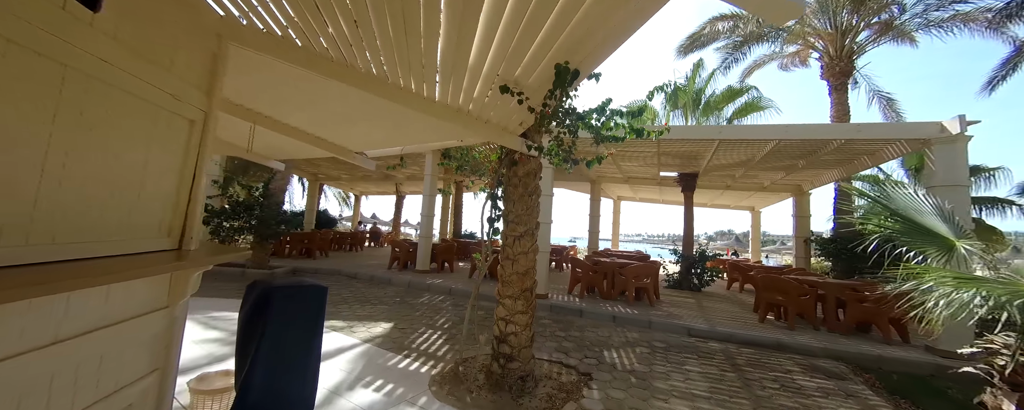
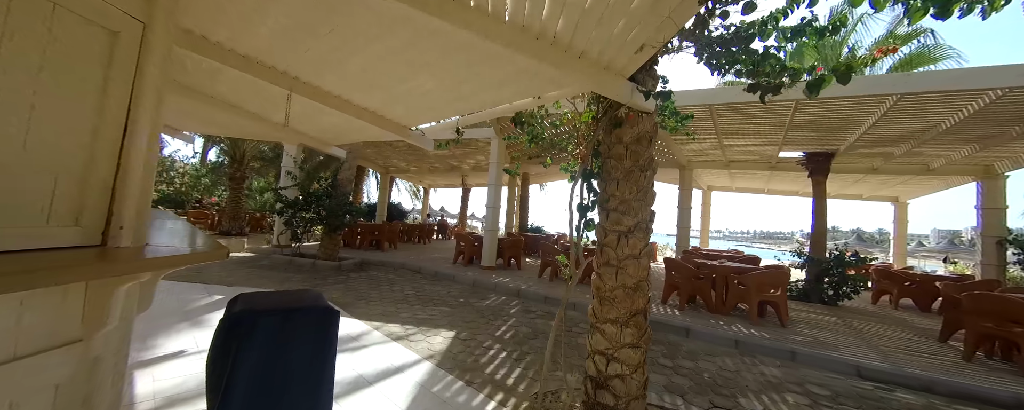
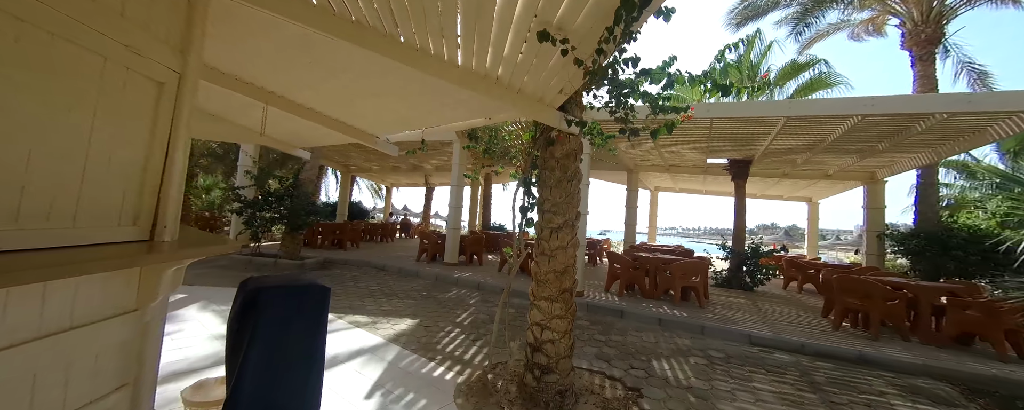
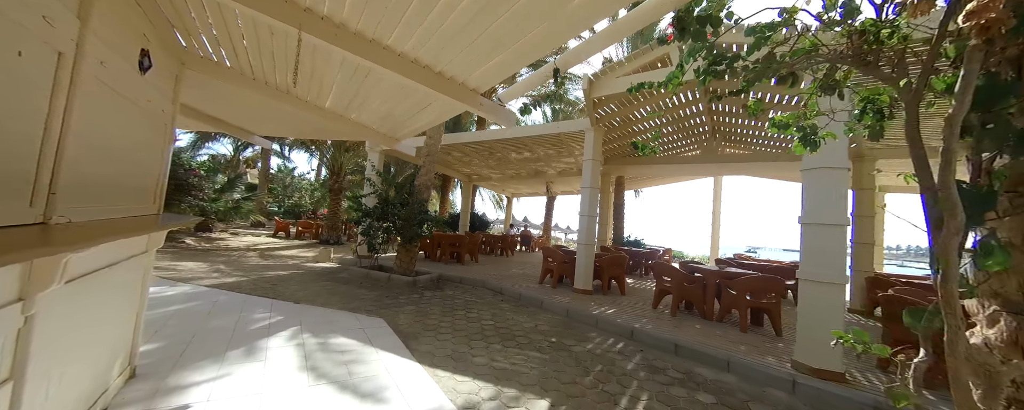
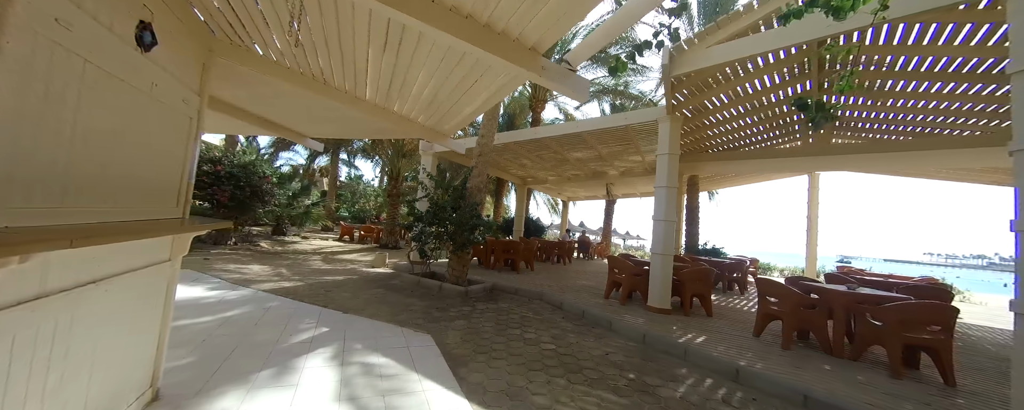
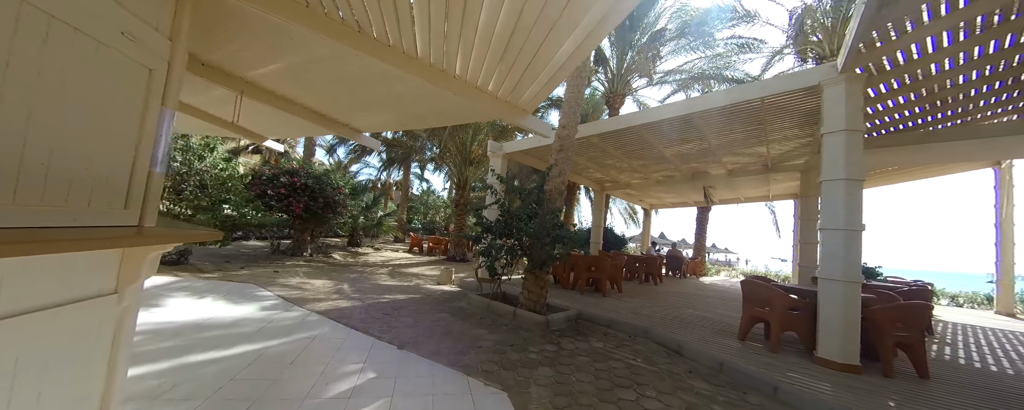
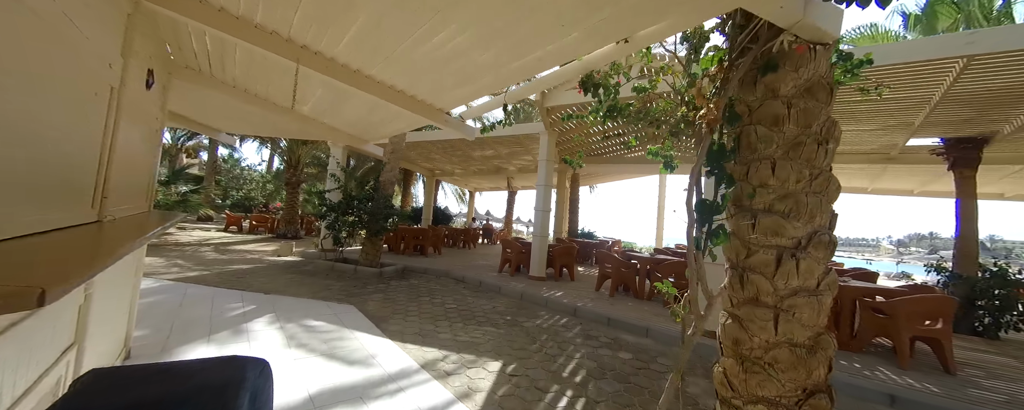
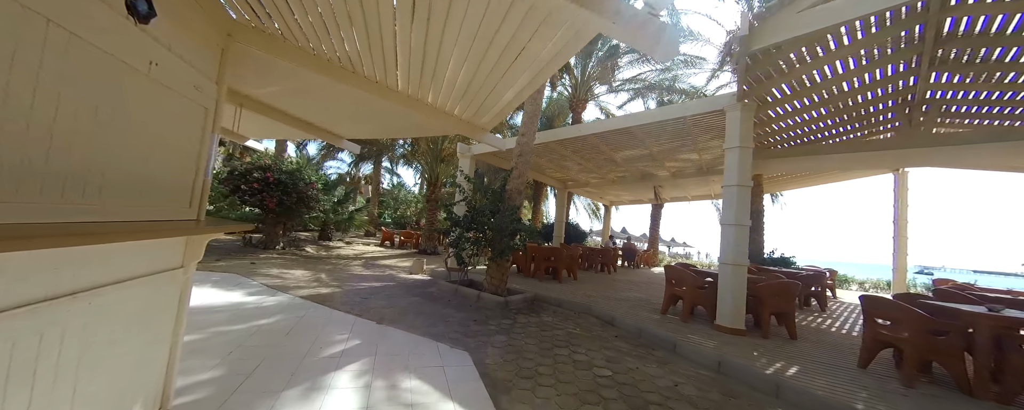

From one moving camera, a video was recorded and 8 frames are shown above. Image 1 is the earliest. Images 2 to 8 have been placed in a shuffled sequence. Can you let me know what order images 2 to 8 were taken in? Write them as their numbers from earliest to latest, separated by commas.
3, 2, 7, 4, 5, 8, 6
